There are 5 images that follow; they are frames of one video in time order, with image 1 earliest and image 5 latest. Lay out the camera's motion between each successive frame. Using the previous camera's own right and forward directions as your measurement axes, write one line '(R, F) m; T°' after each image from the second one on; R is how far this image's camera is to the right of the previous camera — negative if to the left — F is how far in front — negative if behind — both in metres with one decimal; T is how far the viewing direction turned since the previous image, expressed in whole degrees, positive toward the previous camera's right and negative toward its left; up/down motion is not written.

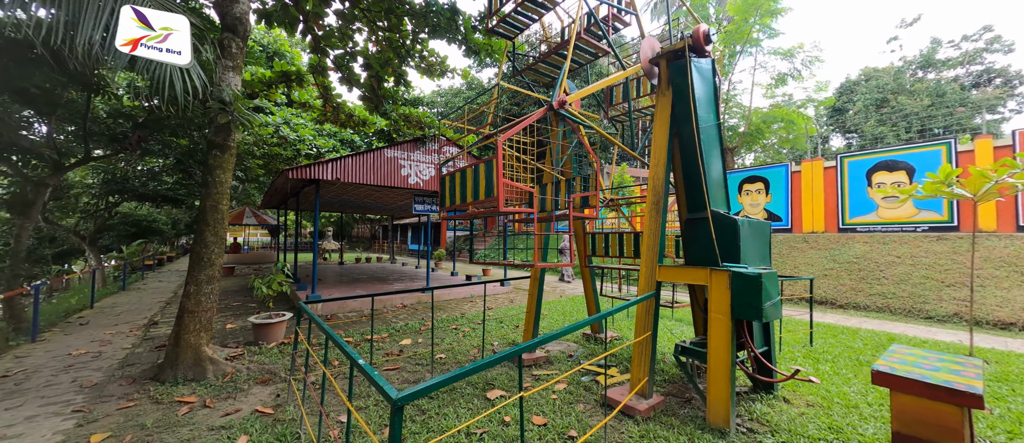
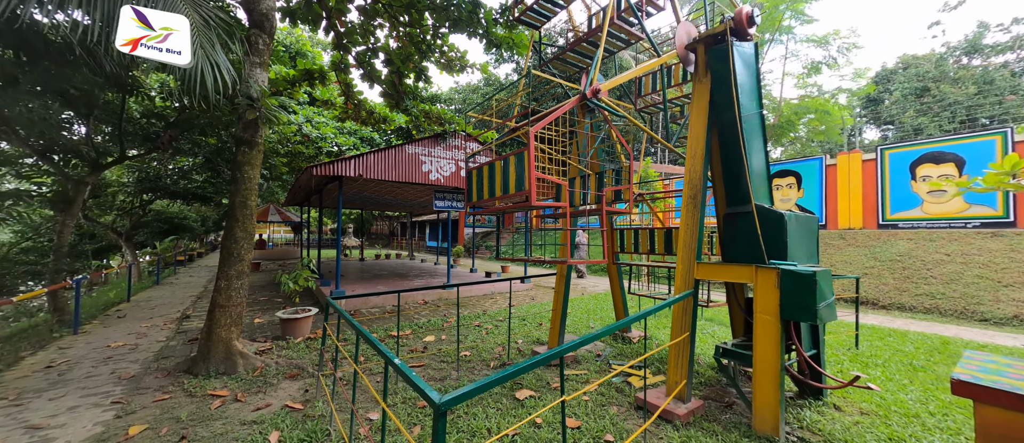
(-0.1, +0.1) m; -3°
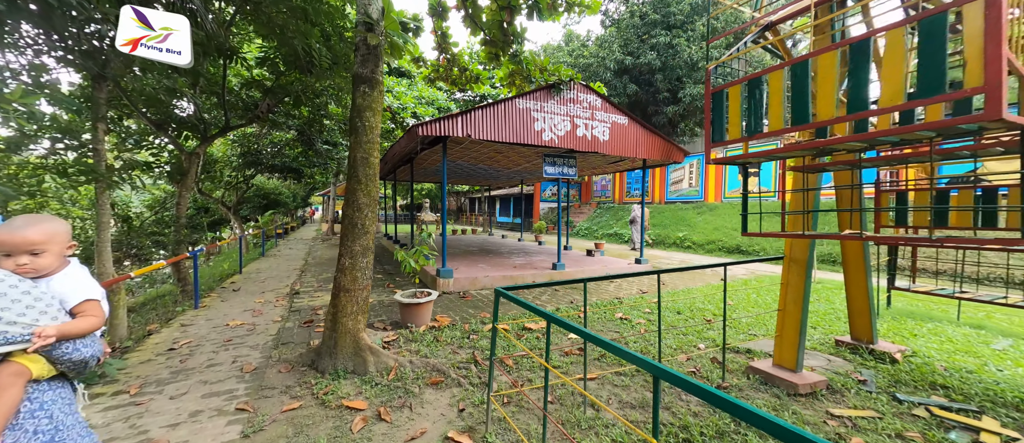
(-1.2, +1.0) m; -9°
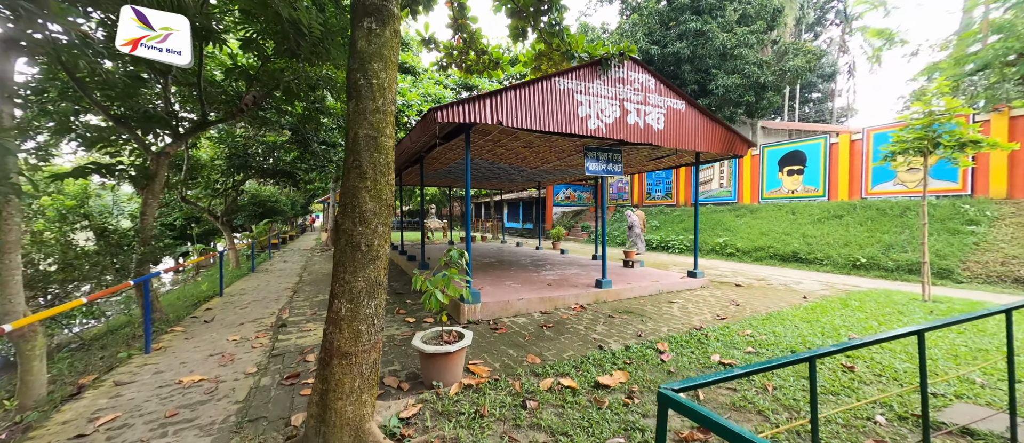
(-0.5, +1.1) m; 0°
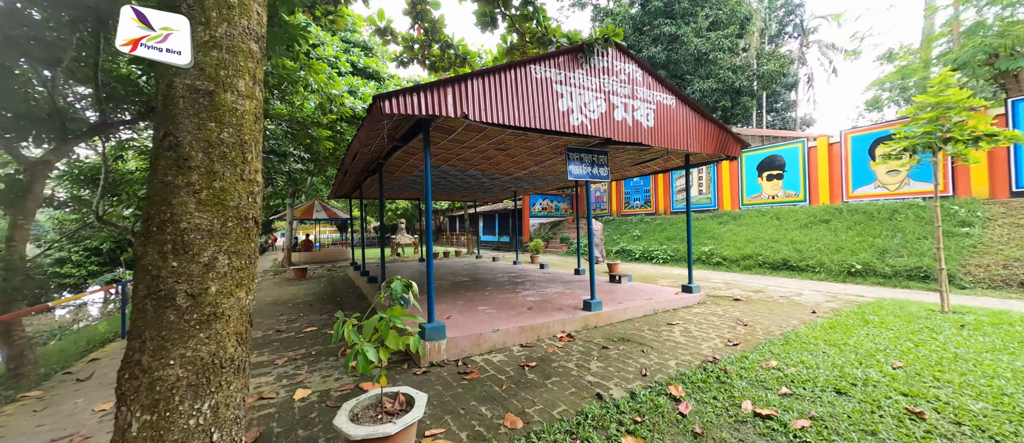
(+0.1, +0.8) m; +4°
